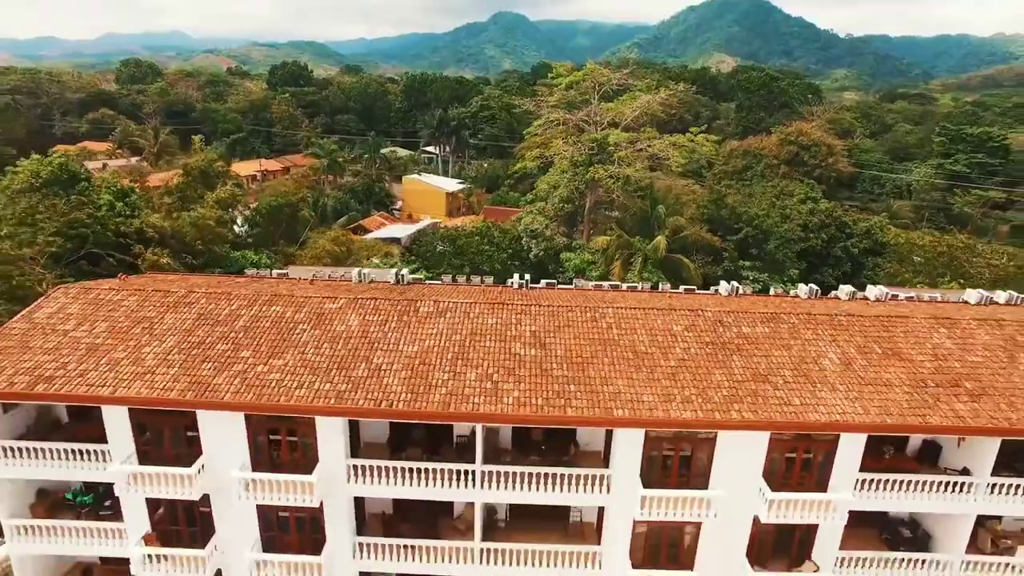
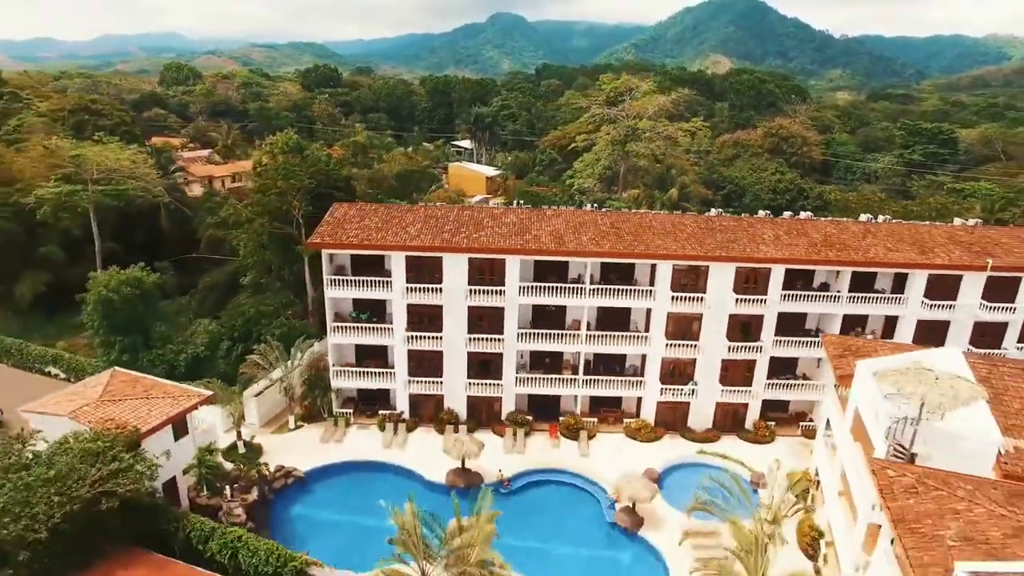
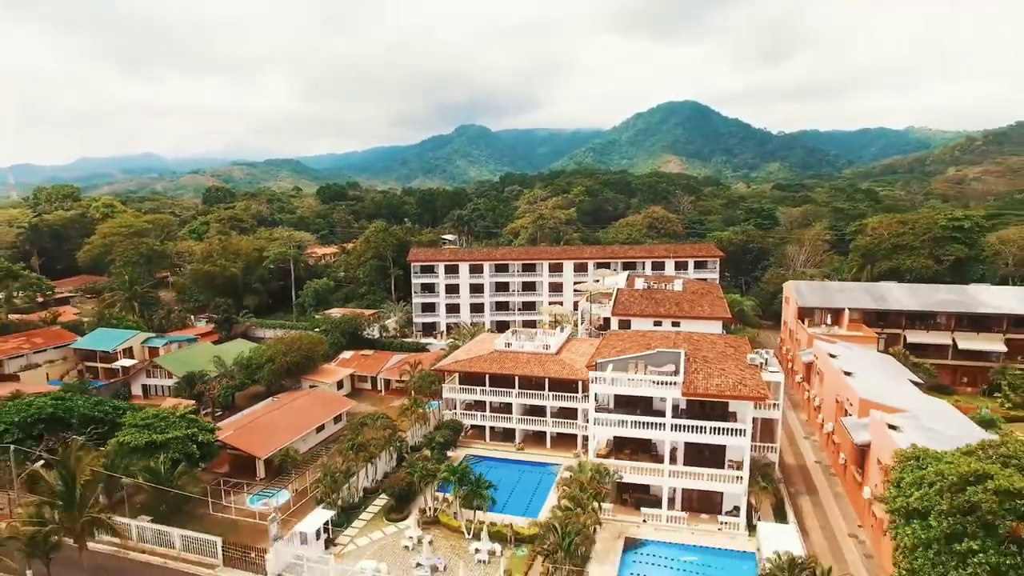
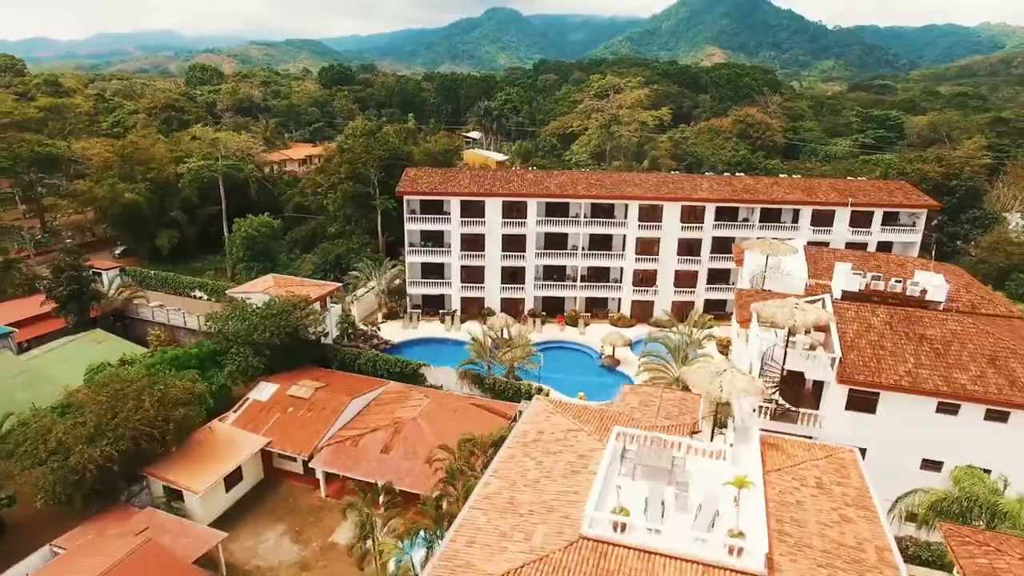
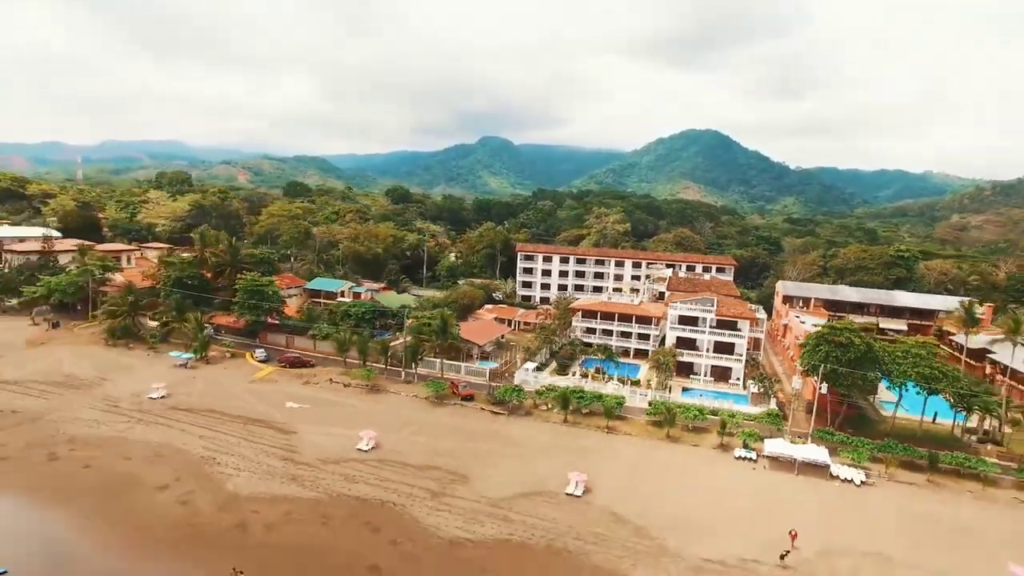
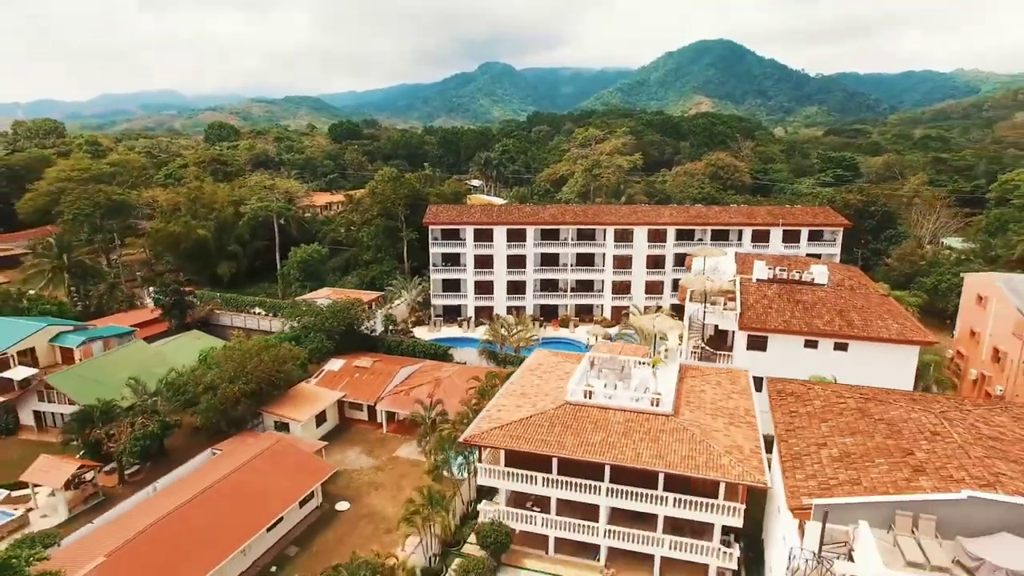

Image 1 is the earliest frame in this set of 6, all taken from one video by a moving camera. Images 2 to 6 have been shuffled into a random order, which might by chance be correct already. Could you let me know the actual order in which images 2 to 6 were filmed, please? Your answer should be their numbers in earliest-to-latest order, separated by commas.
2, 4, 6, 3, 5
